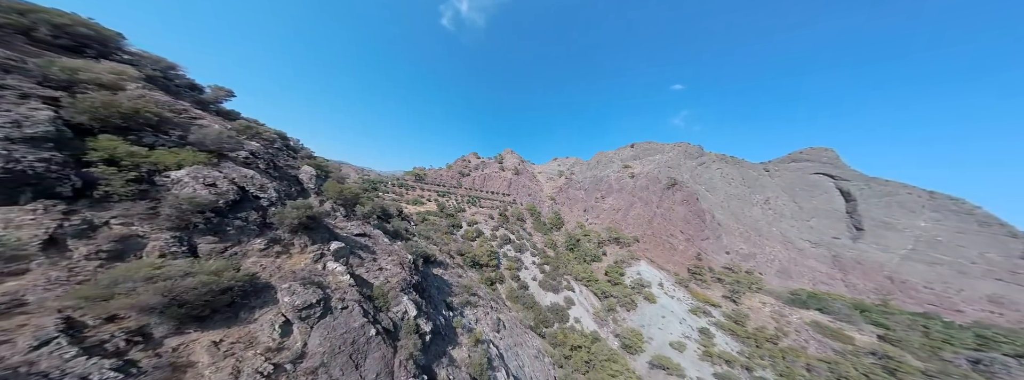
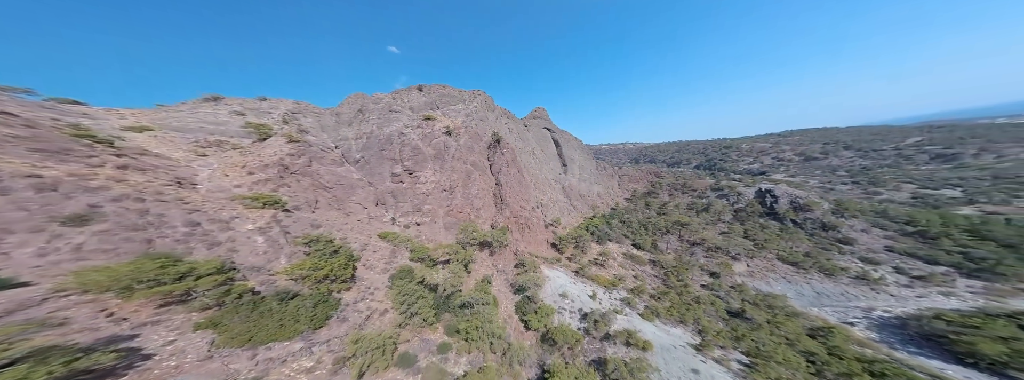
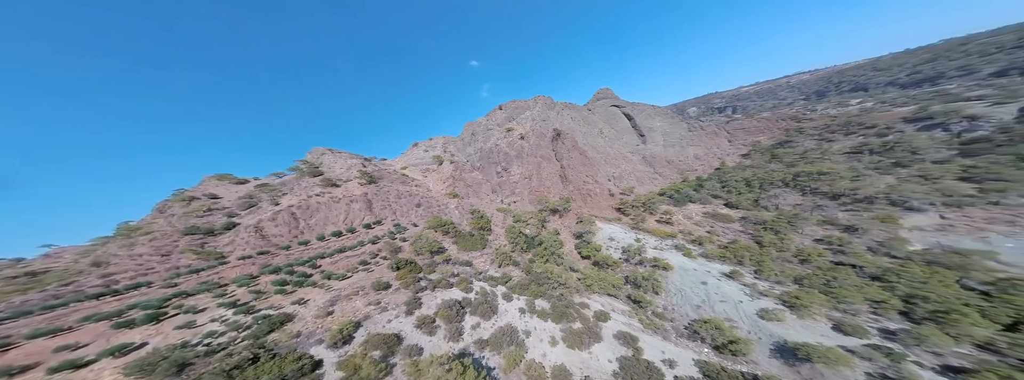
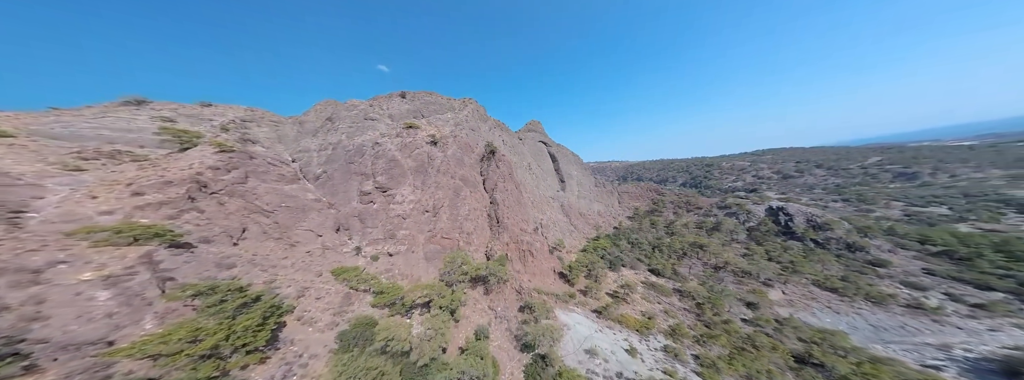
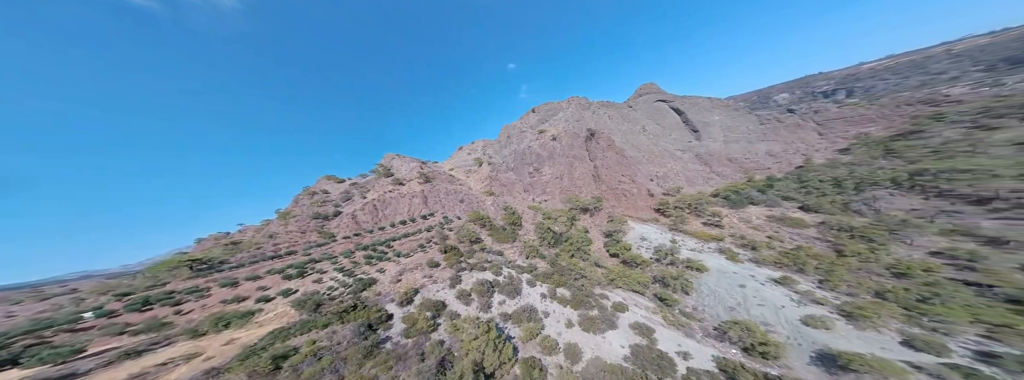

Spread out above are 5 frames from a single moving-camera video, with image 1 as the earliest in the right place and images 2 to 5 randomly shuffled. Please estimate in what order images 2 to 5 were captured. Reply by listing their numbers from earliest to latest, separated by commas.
5, 3, 2, 4
